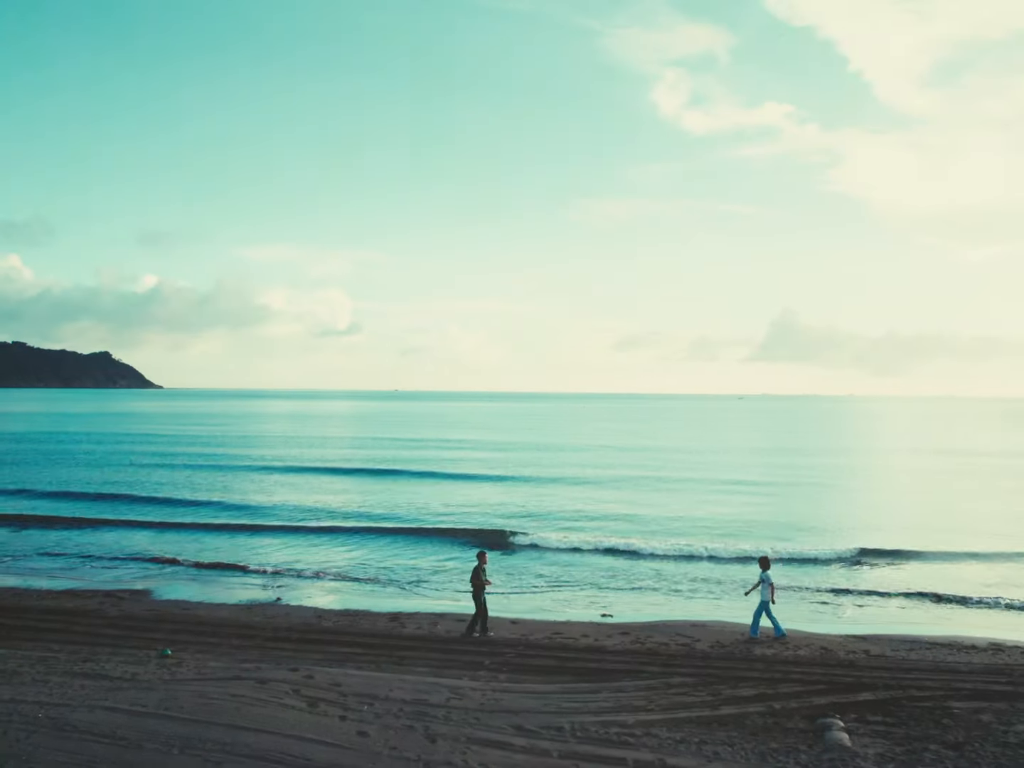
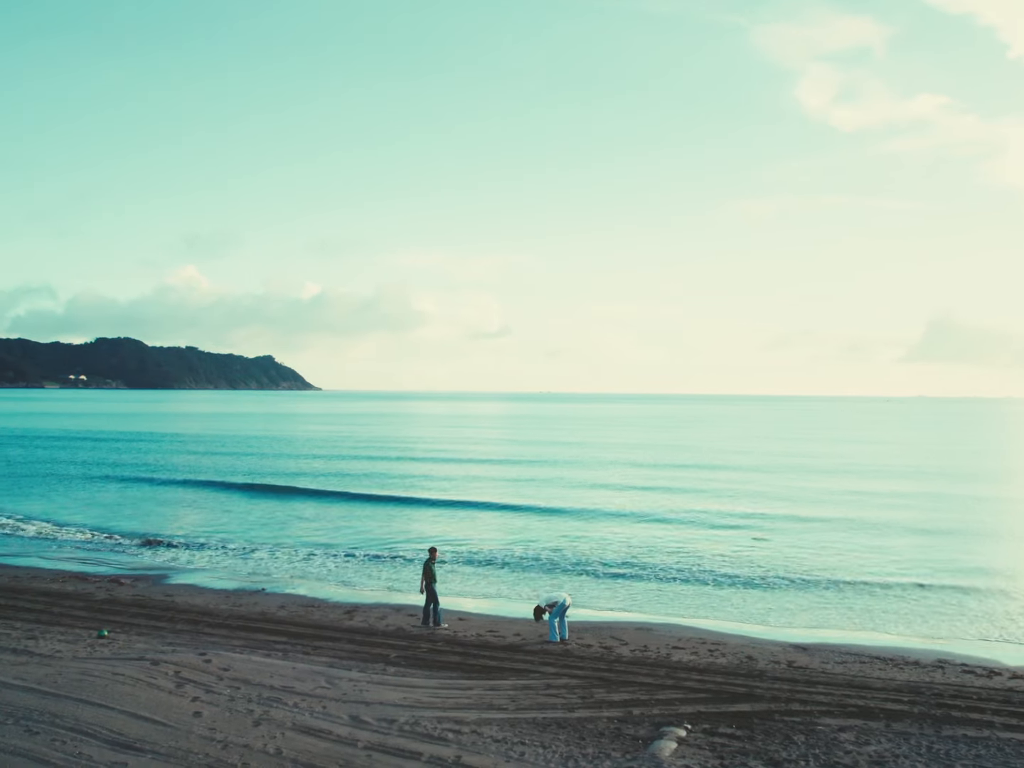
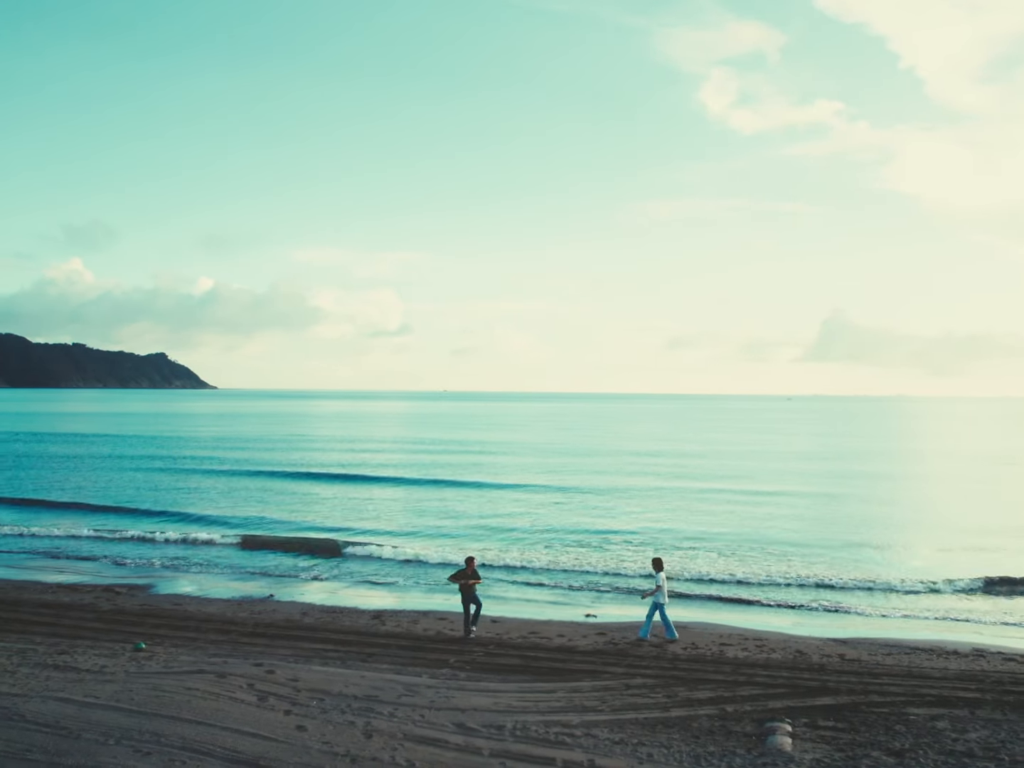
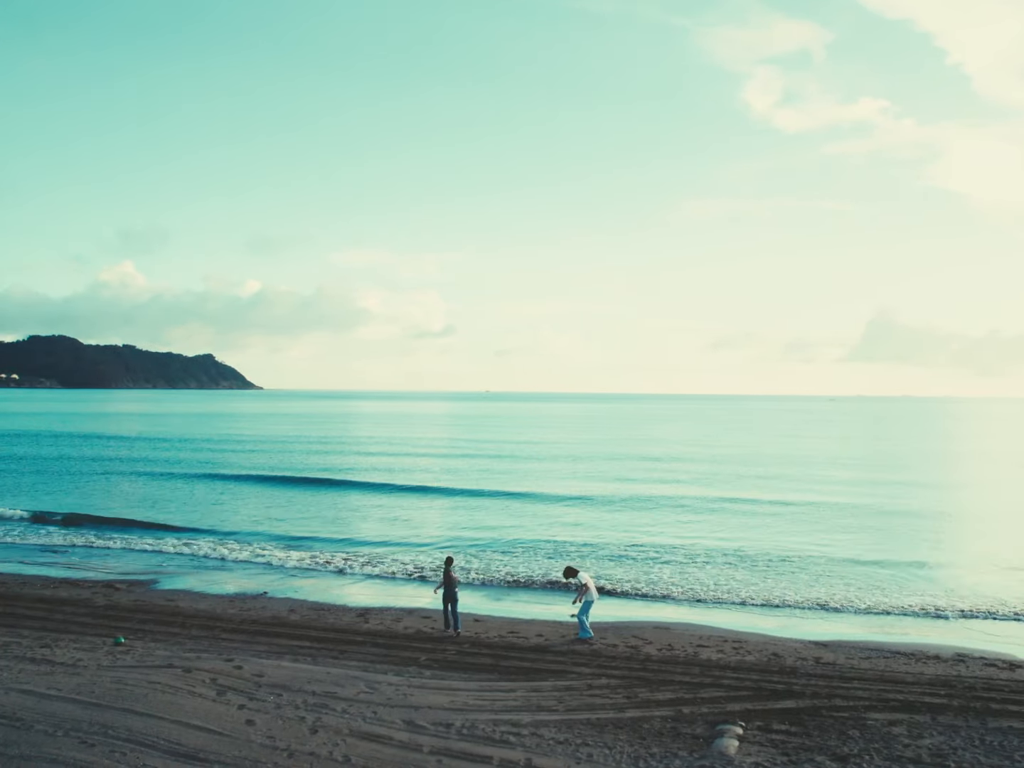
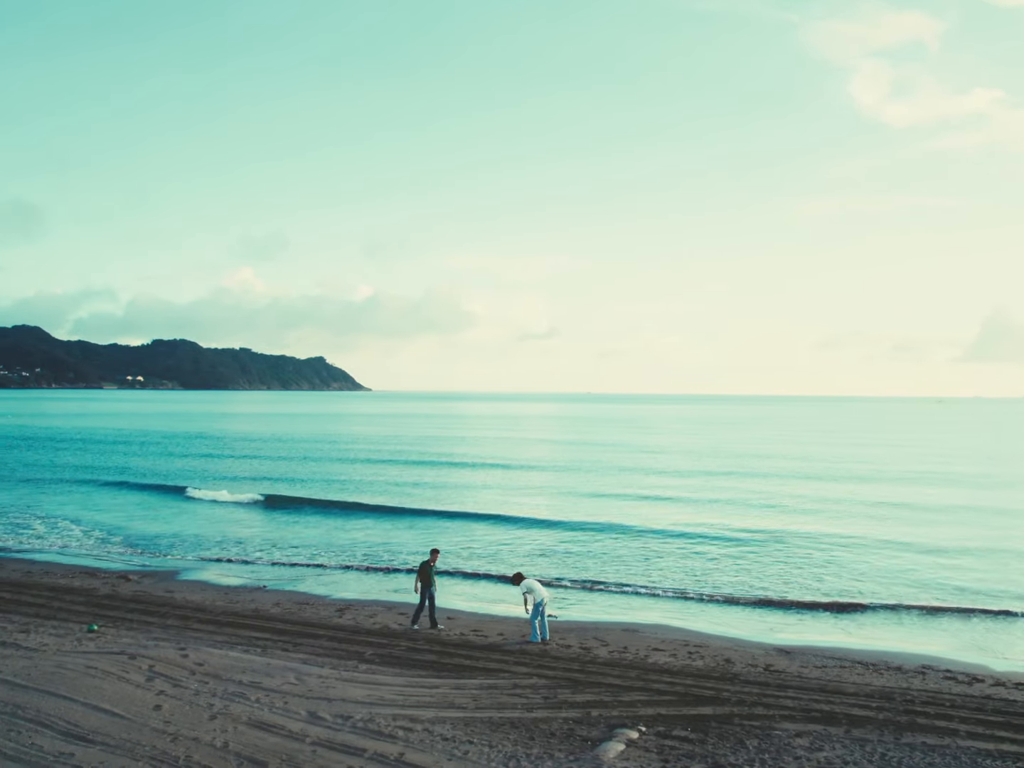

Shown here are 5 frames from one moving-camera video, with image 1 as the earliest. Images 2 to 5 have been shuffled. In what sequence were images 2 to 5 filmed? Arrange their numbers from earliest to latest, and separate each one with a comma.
3, 4, 2, 5
